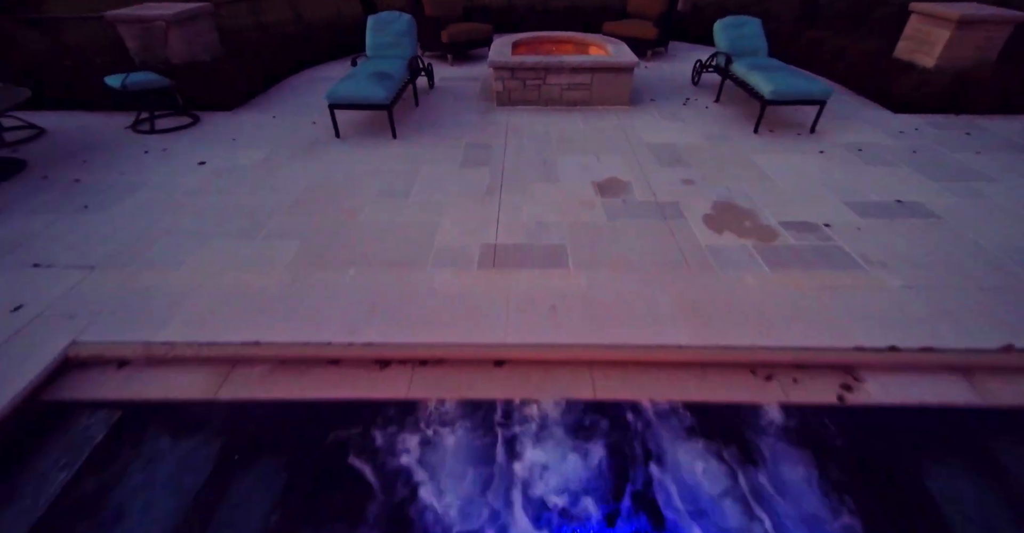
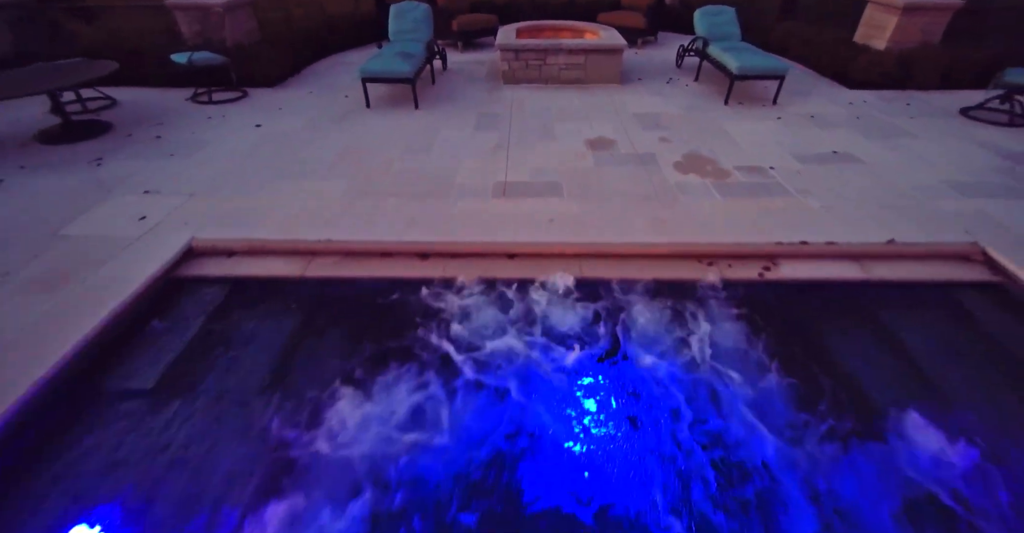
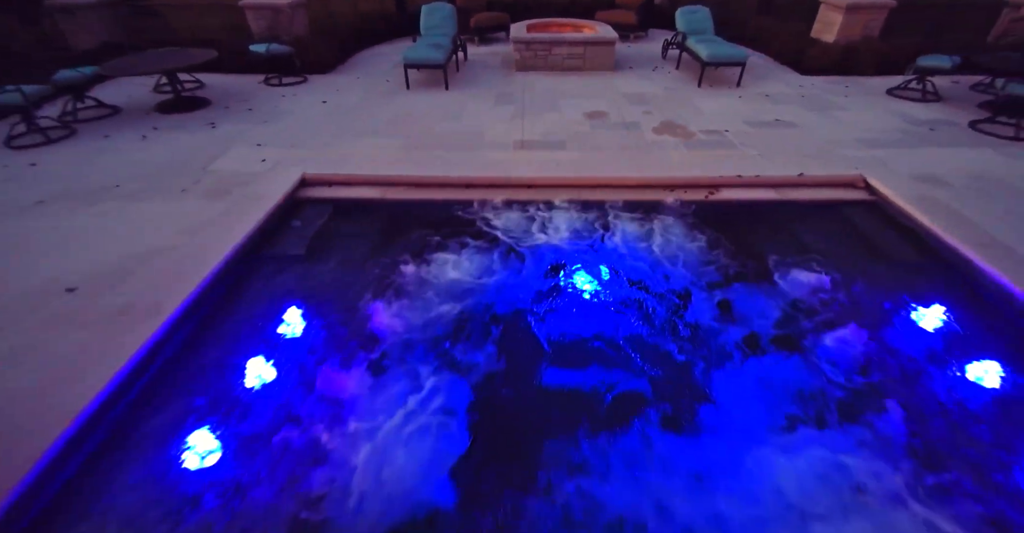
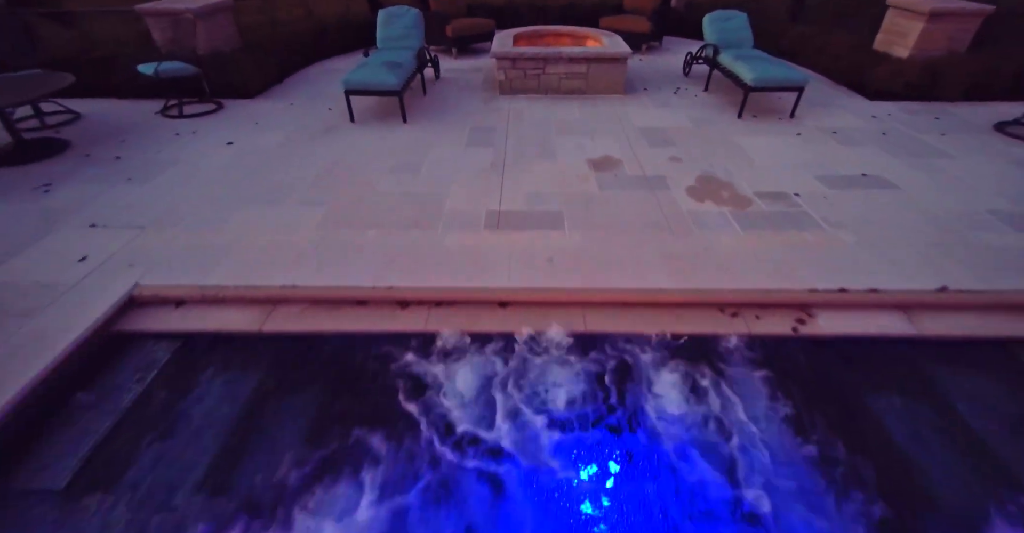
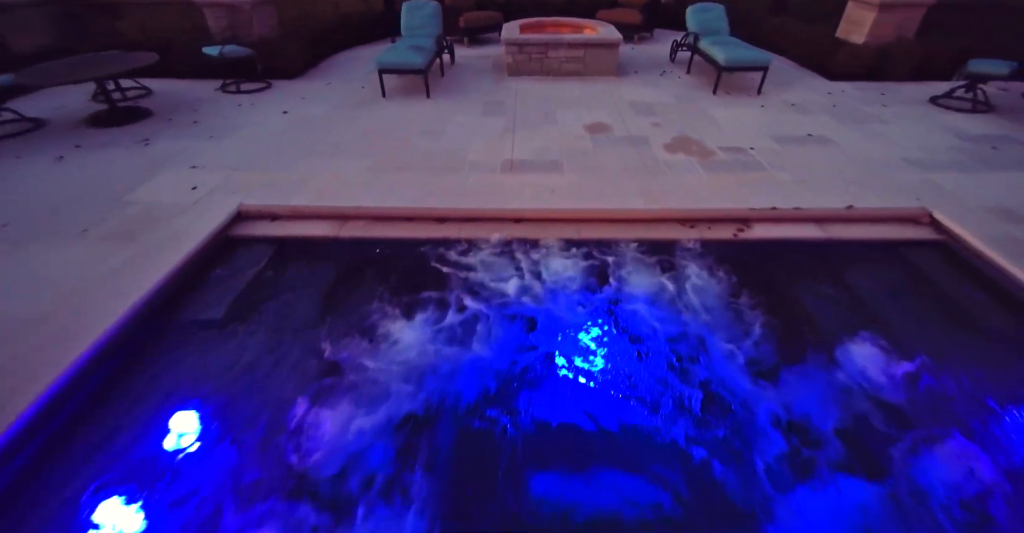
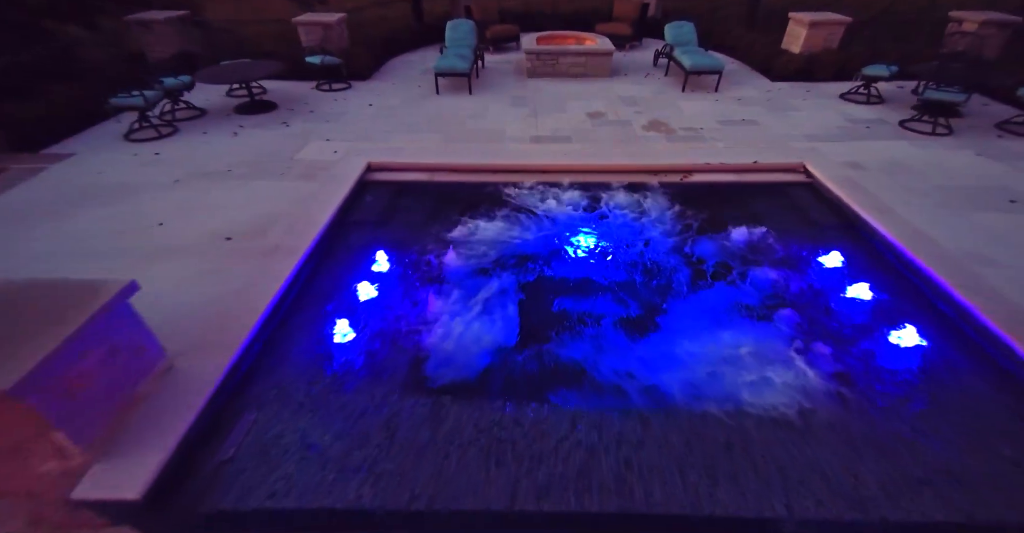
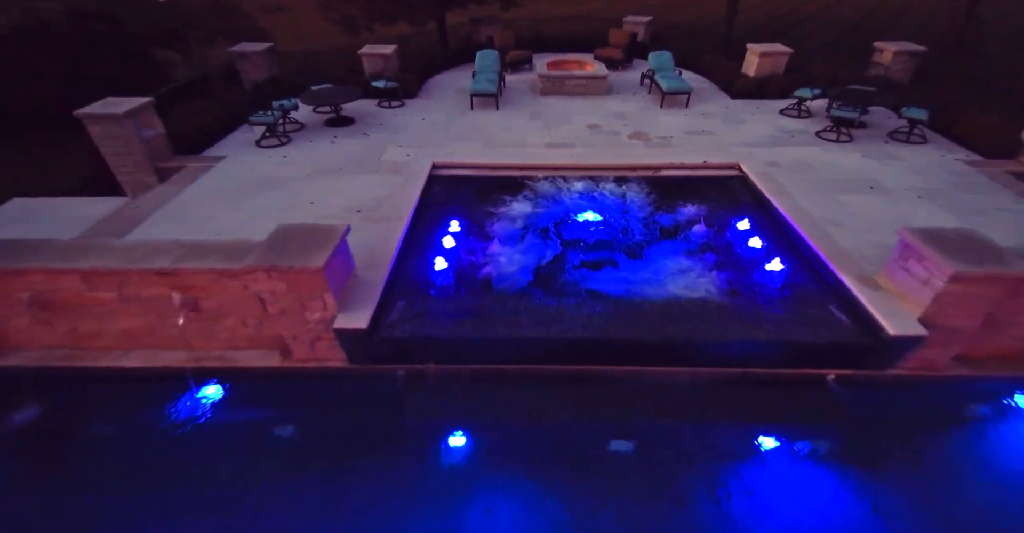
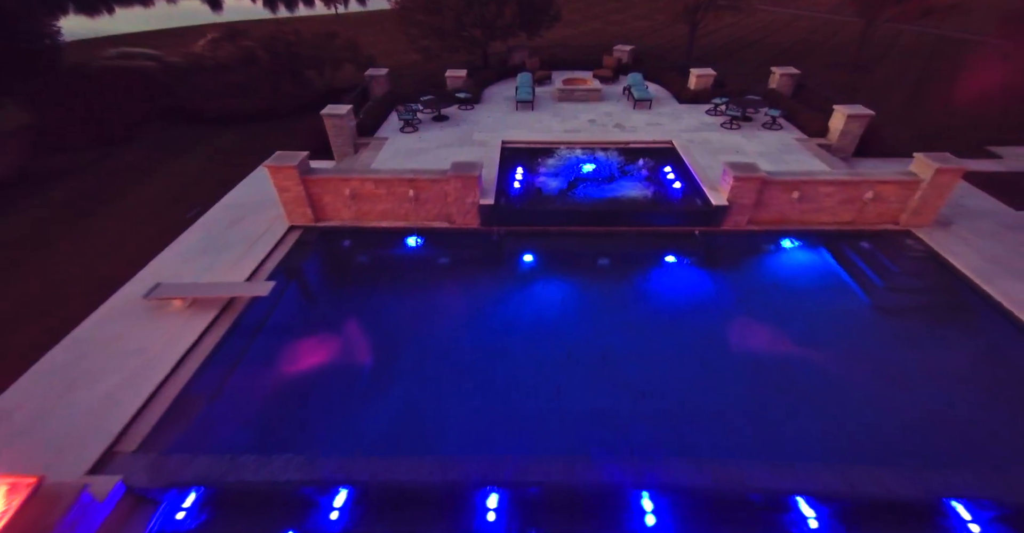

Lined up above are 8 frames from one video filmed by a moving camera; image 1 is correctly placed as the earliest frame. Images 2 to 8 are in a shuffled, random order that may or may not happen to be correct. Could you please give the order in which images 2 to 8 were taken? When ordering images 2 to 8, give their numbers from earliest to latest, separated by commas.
4, 2, 5, 3, 6, 7, 8
